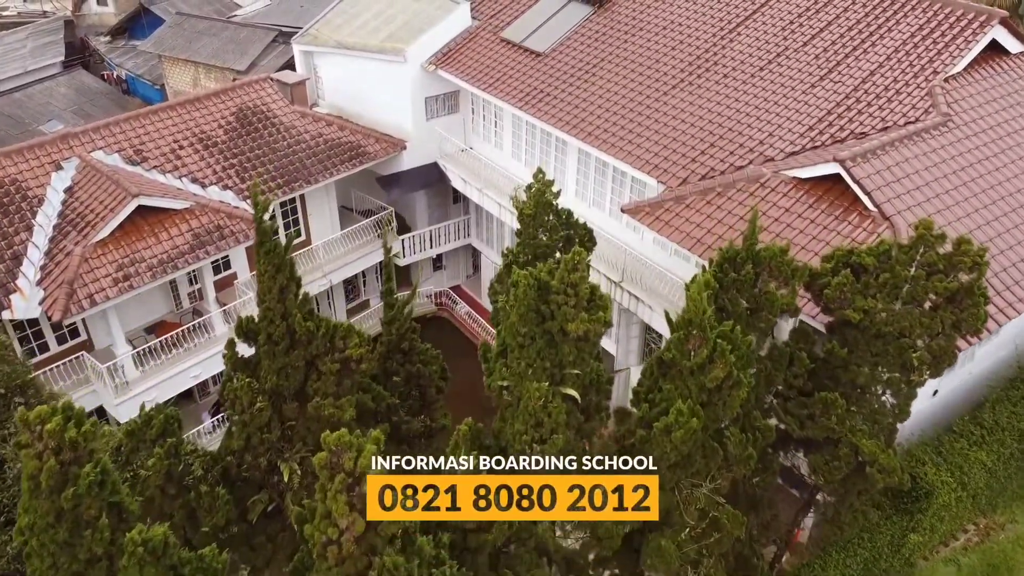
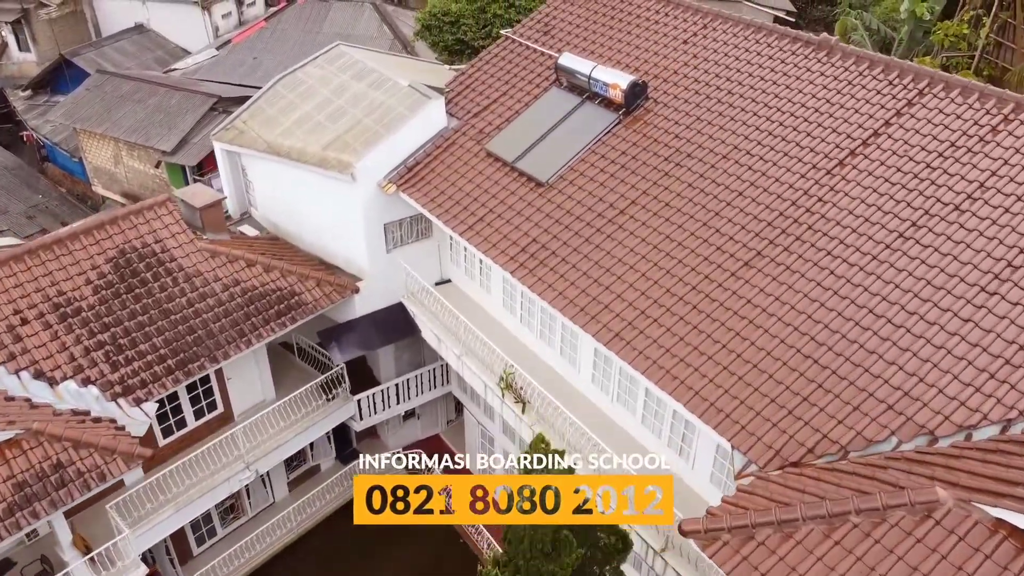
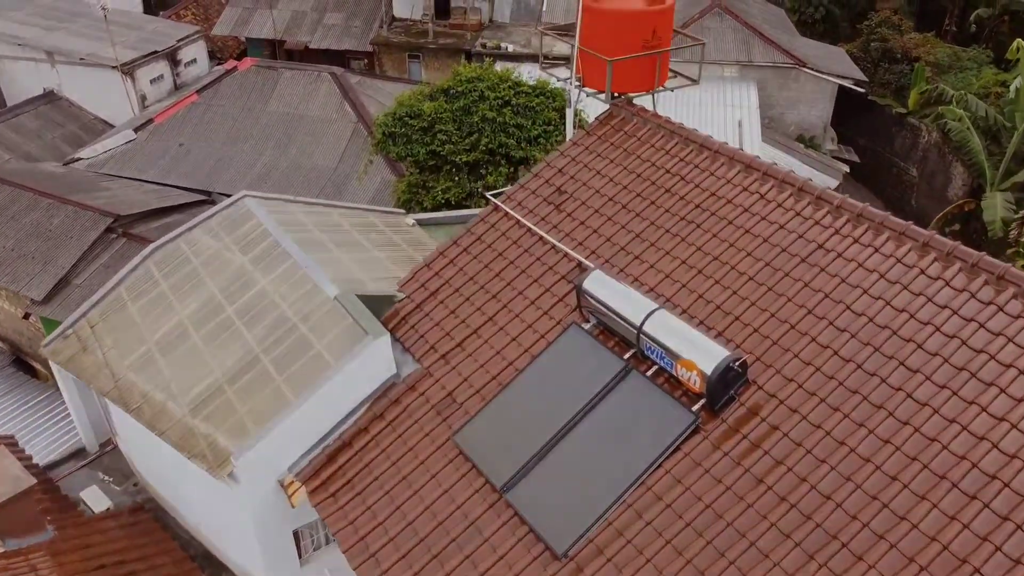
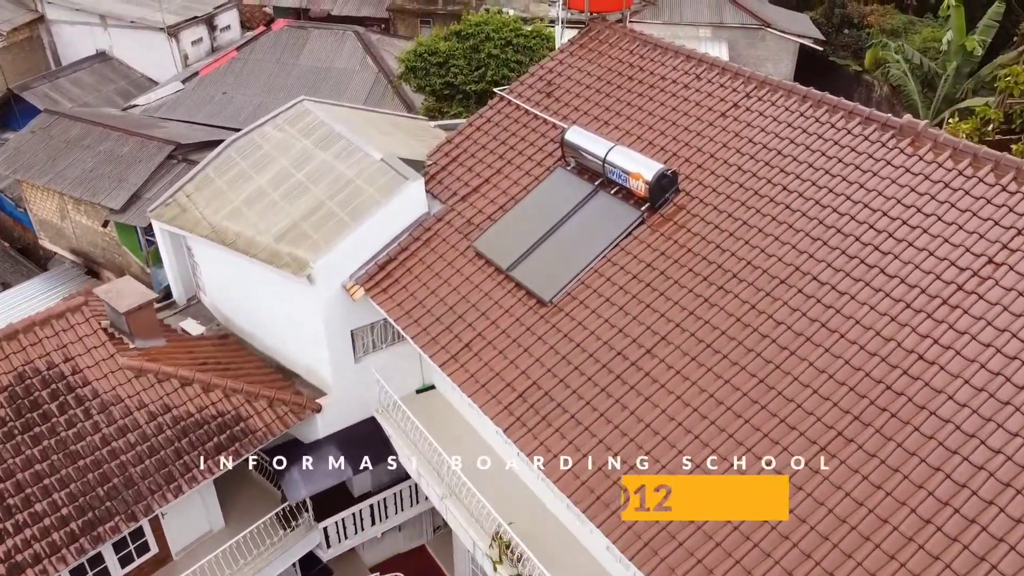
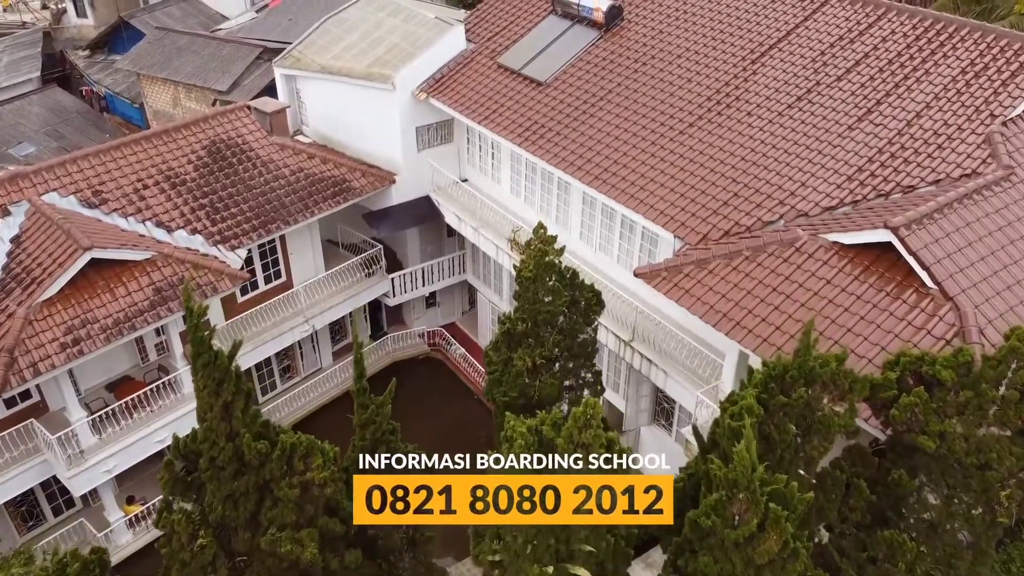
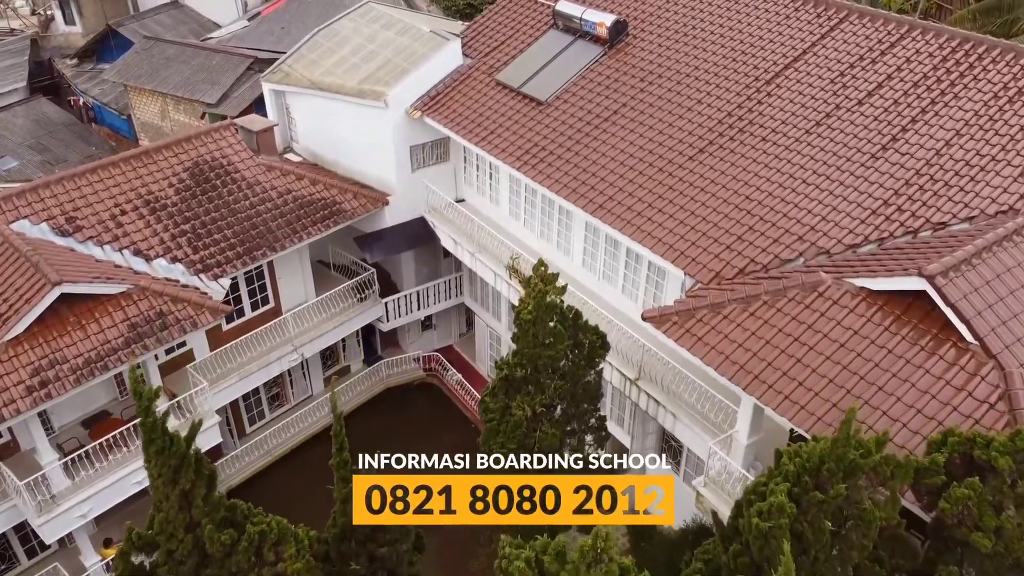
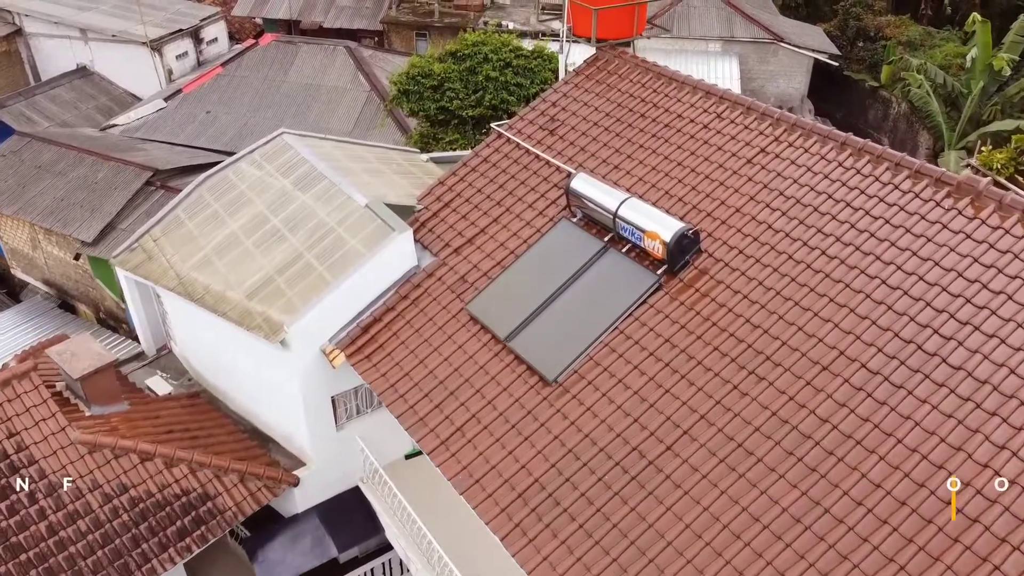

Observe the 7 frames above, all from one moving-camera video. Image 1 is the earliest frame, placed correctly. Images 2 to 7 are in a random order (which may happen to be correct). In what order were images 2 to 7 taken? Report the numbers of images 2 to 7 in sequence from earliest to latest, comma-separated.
5, 6, 2, 4, 7, 3
